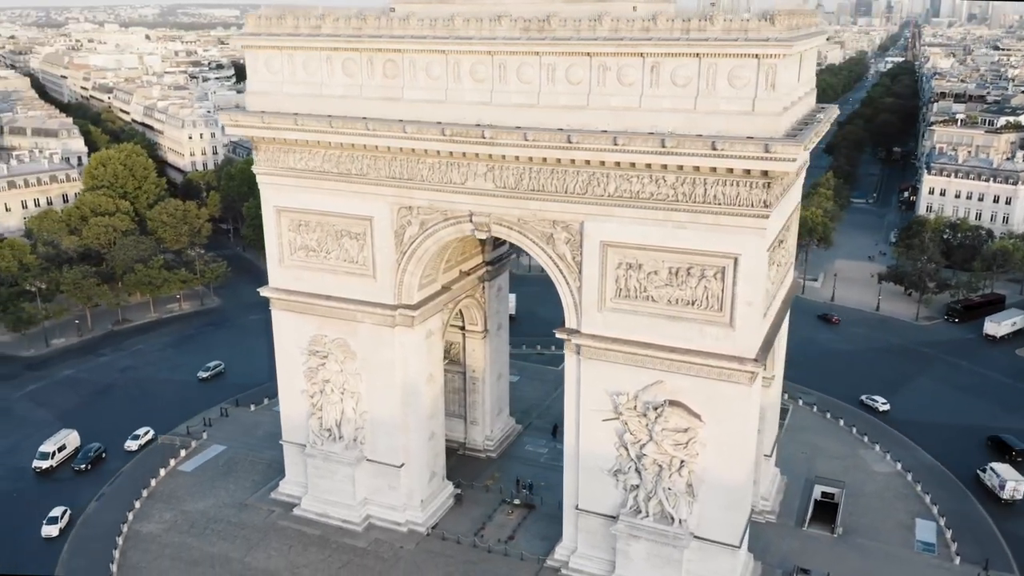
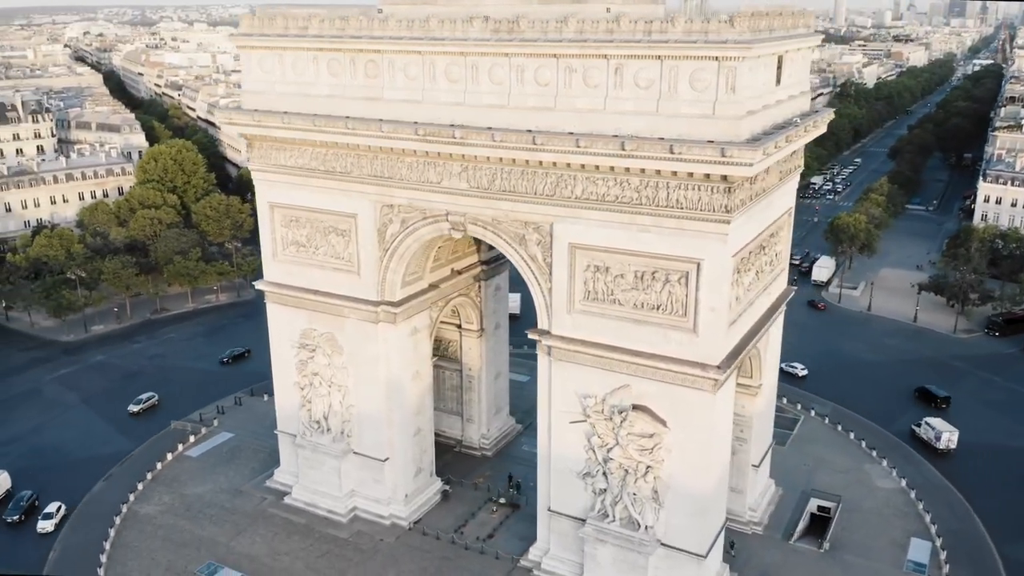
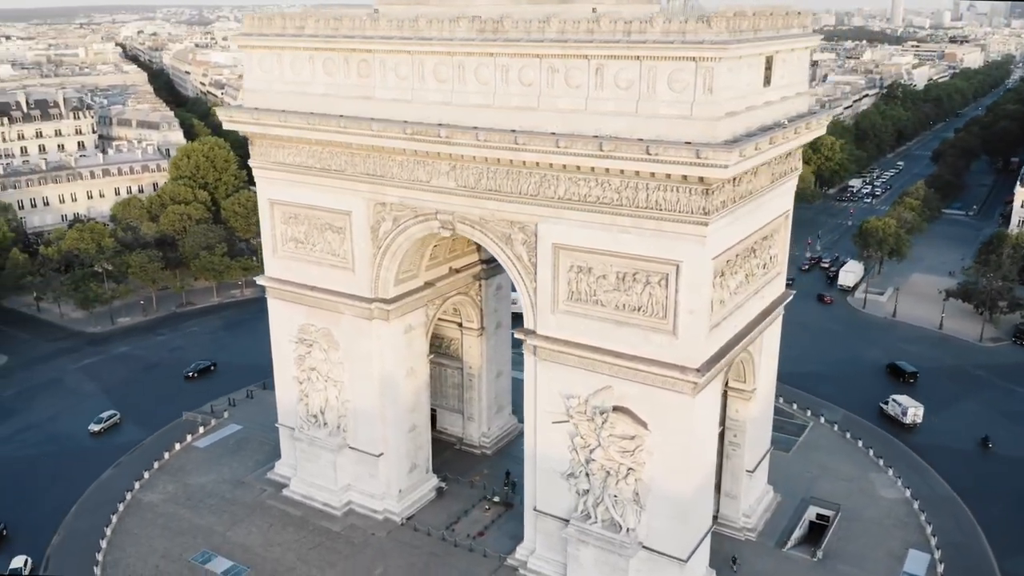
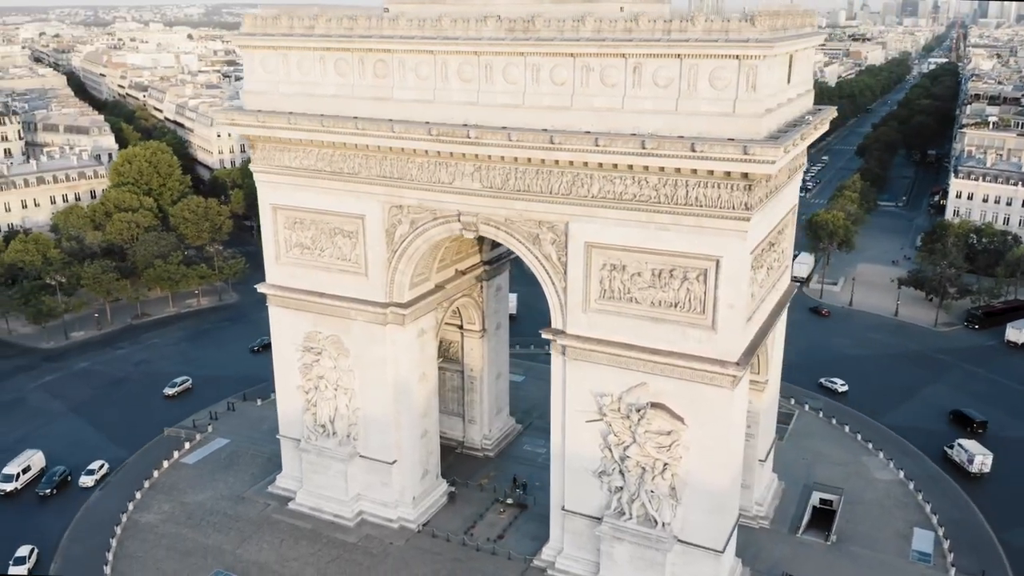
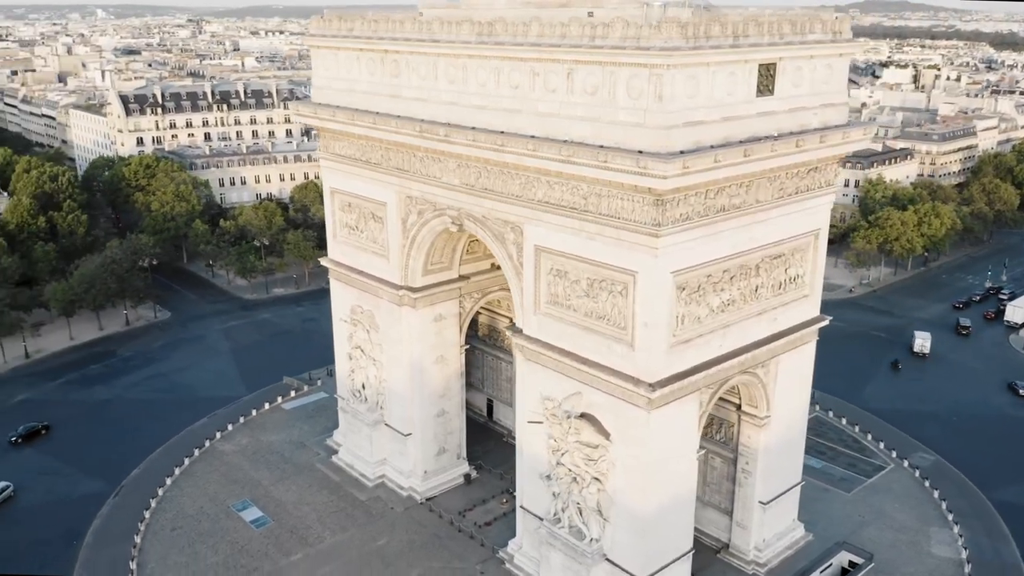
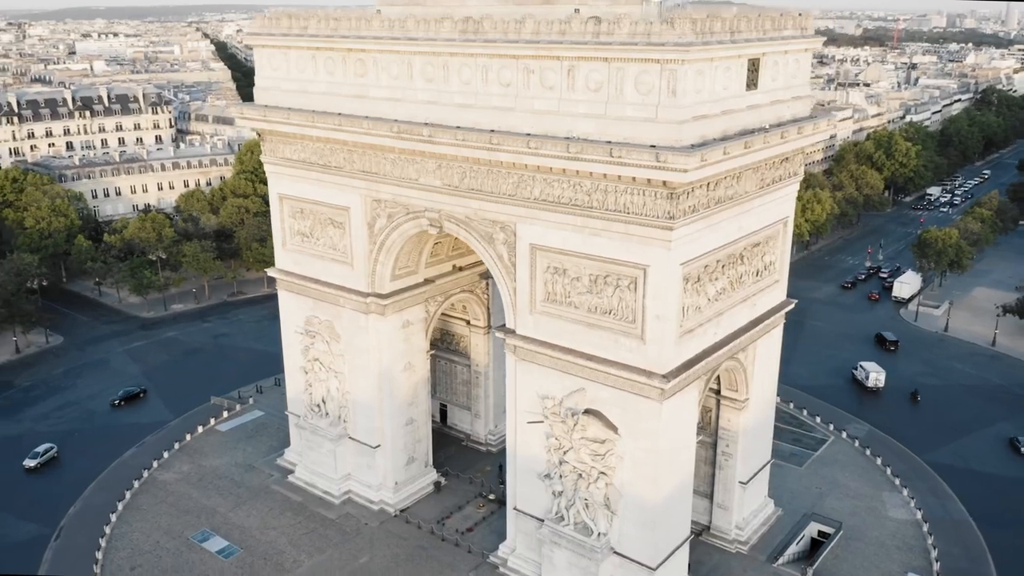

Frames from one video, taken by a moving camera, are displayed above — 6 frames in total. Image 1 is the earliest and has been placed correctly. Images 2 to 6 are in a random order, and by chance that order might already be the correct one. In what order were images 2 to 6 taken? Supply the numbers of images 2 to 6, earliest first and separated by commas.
4, 2, 3, 6, 5
